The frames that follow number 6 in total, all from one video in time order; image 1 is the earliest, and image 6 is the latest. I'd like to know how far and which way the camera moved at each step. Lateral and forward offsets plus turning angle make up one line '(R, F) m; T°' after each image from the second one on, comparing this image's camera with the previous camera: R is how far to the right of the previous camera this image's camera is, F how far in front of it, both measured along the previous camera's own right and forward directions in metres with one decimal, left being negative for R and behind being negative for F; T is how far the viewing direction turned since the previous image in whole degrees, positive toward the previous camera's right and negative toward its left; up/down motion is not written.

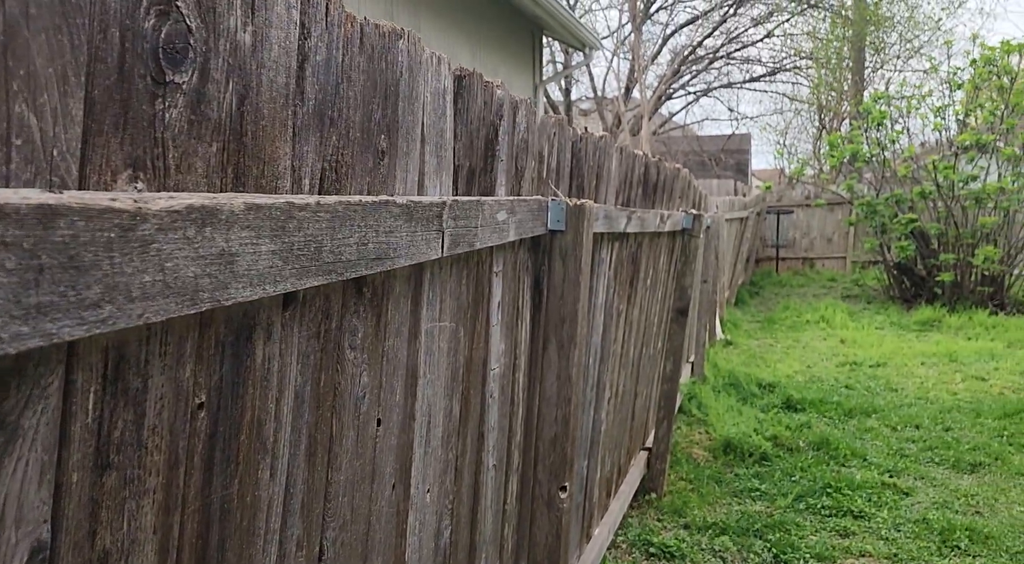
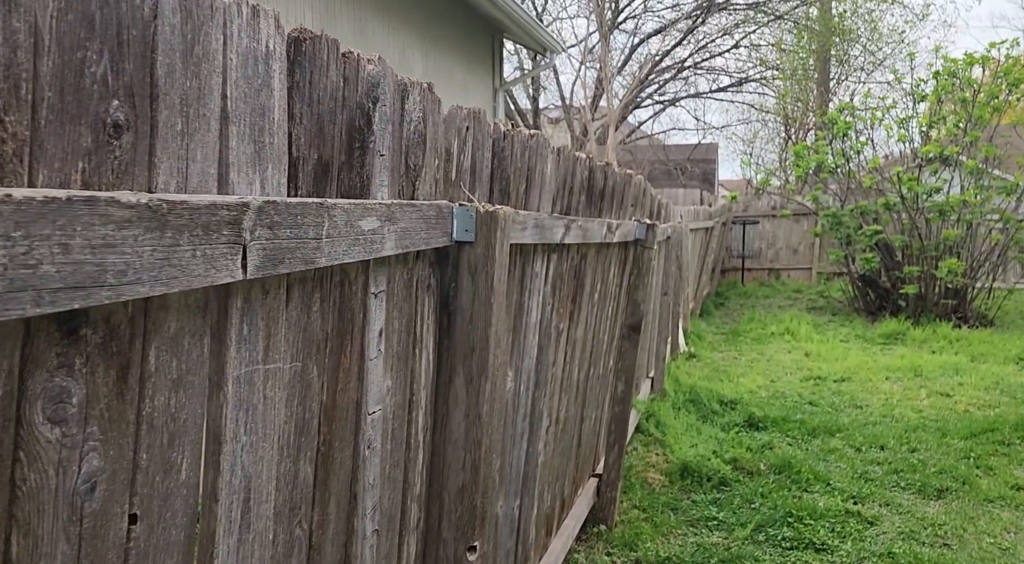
(+0.2, +0.3) m; +2°
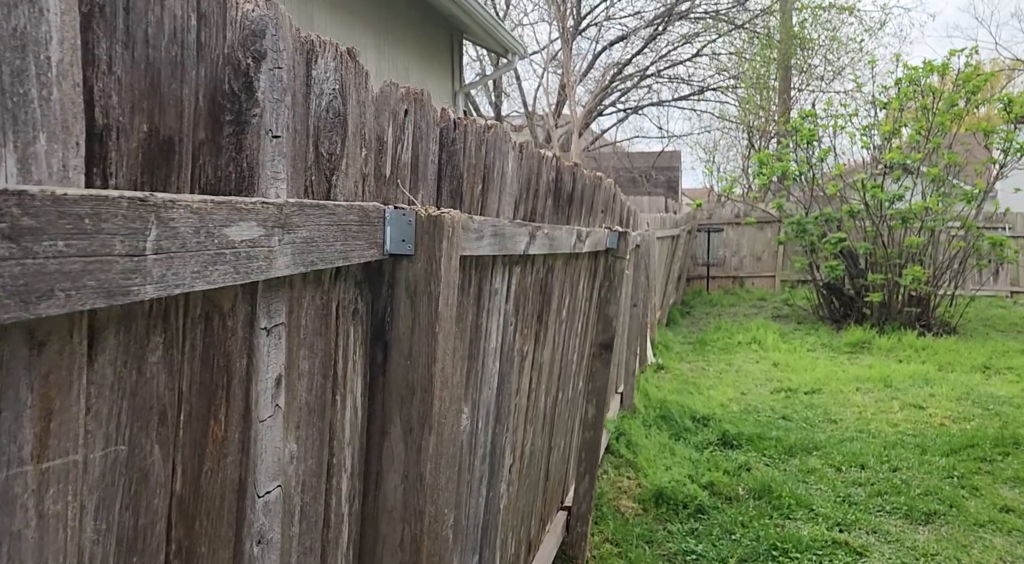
(0.0, +0.3) m; +3°
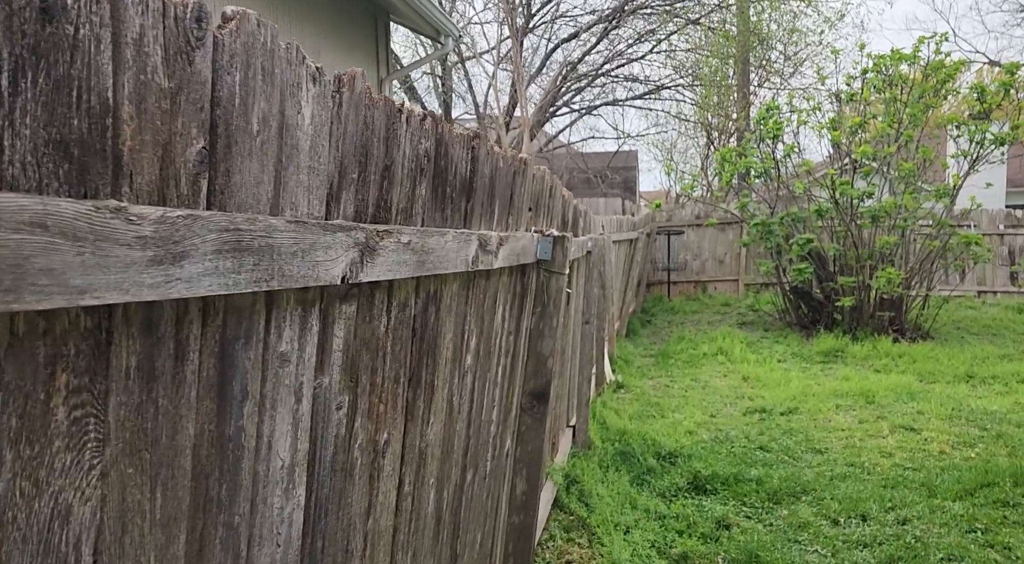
(+0.2, +1.0) m; +3°
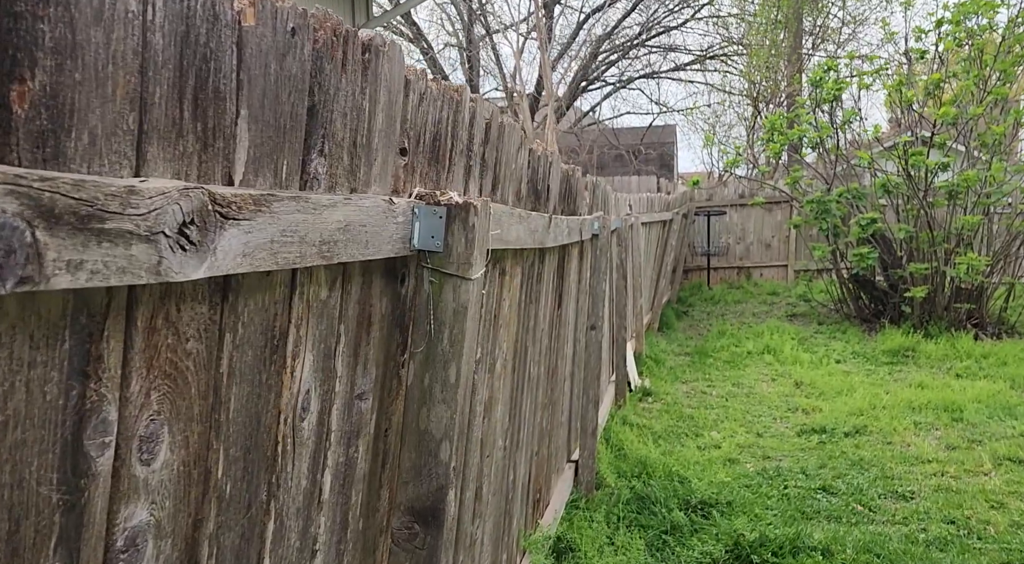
(+0.3, +1.3) m; -3°
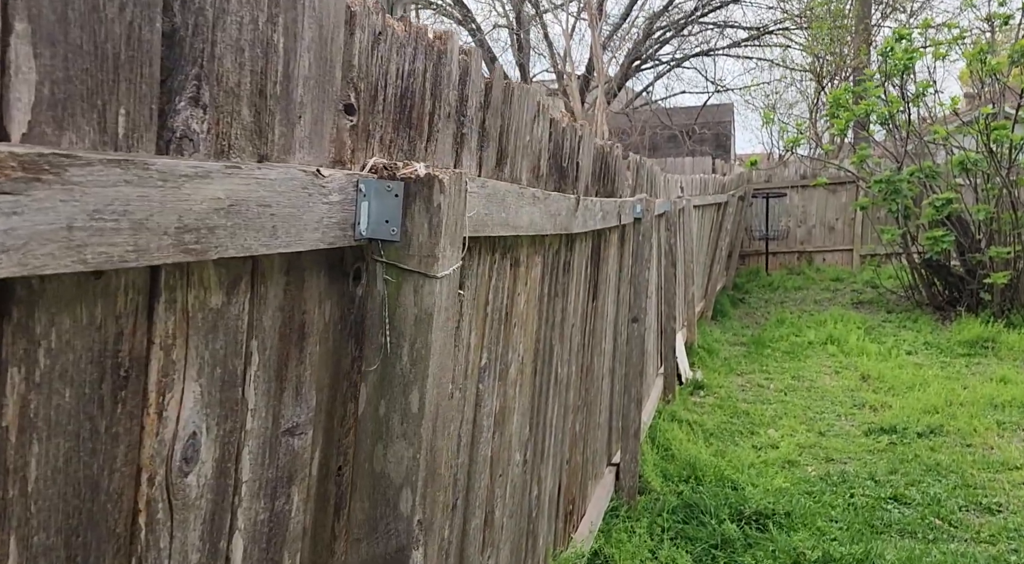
(+0.1, +0.3) m; -4°
